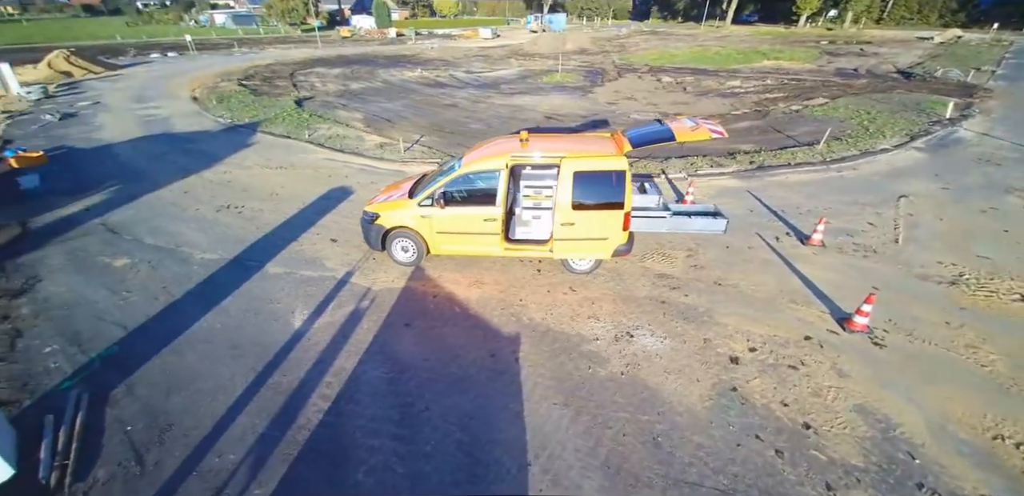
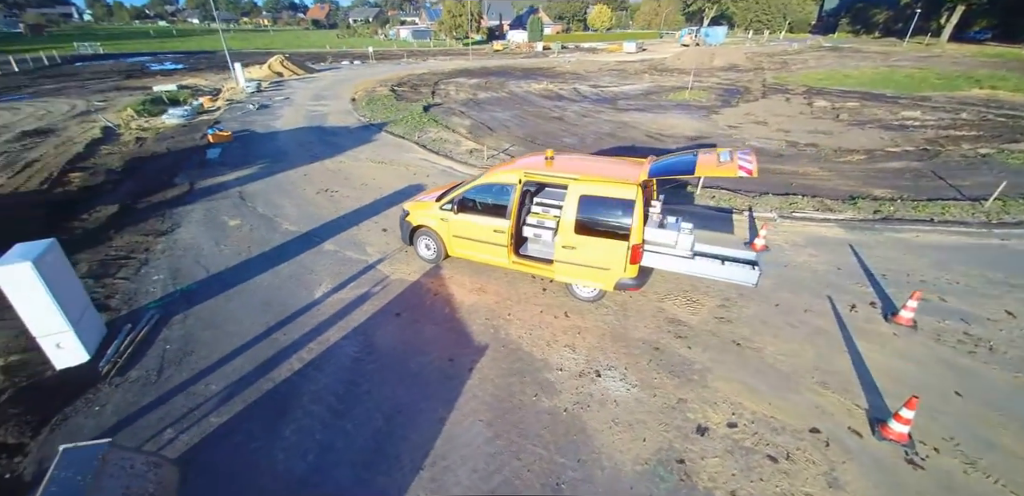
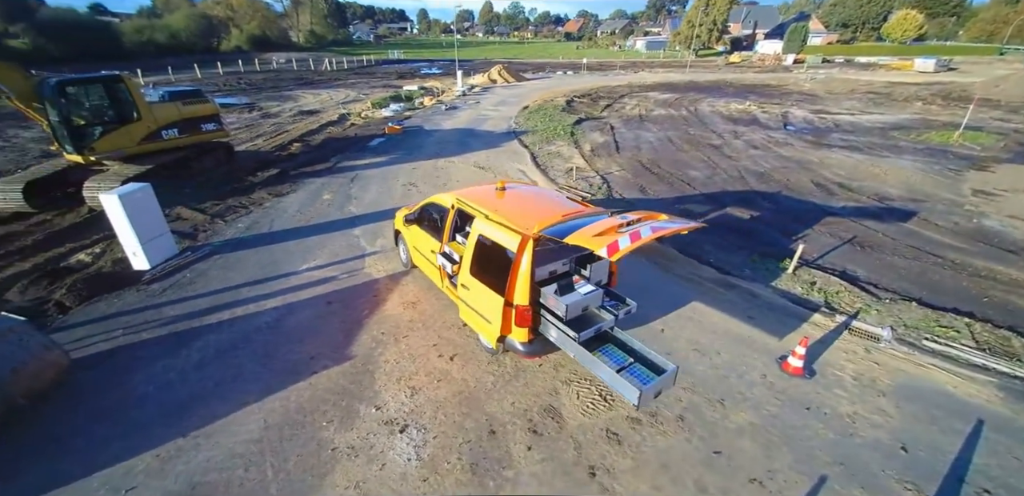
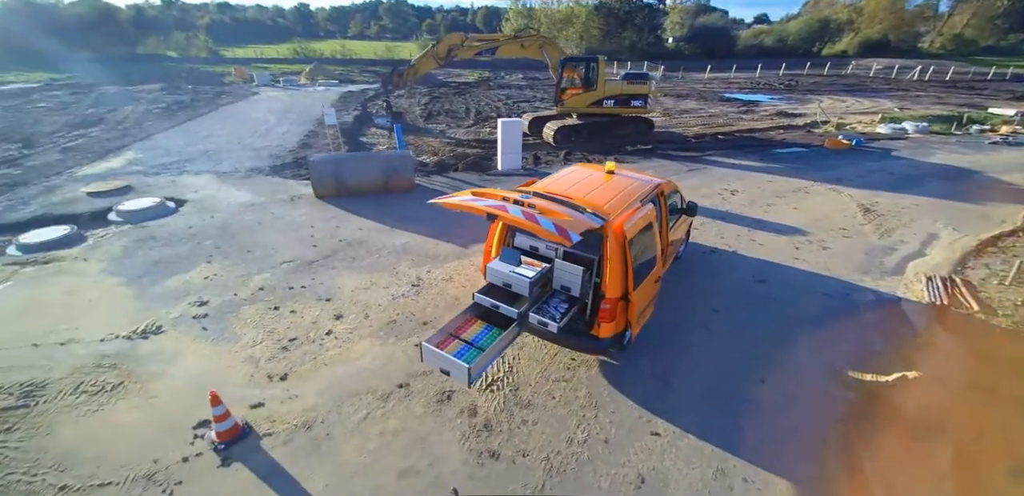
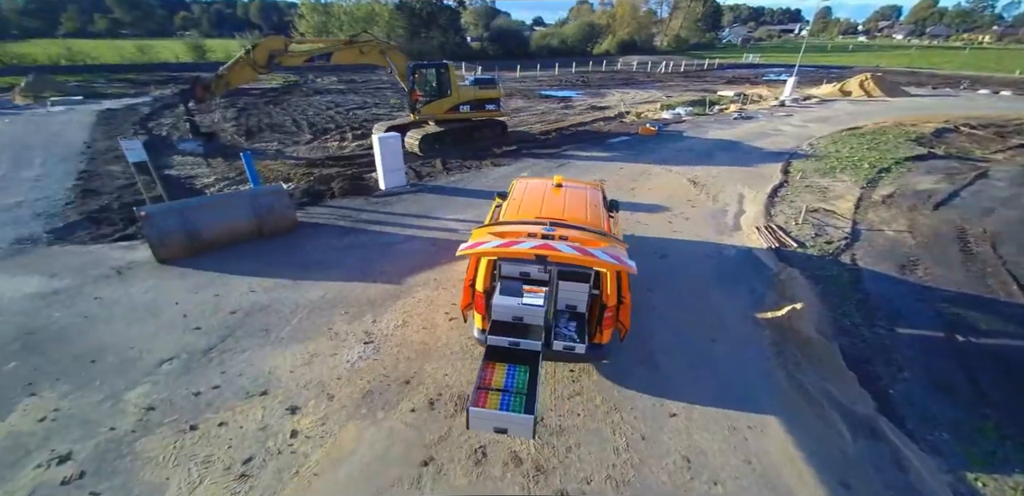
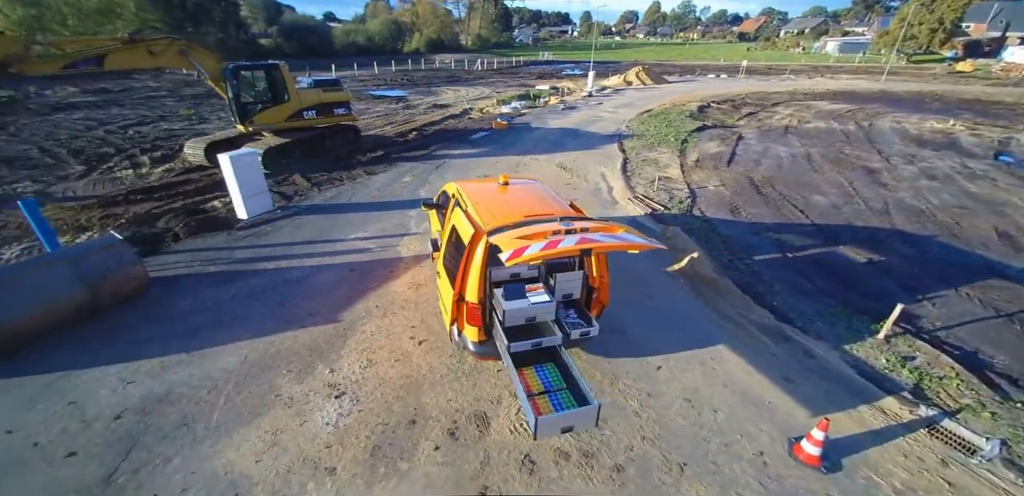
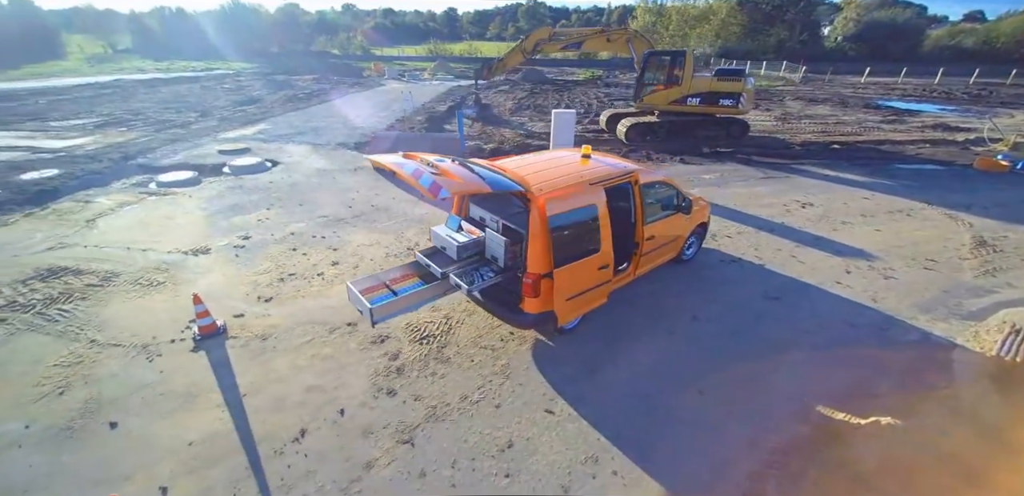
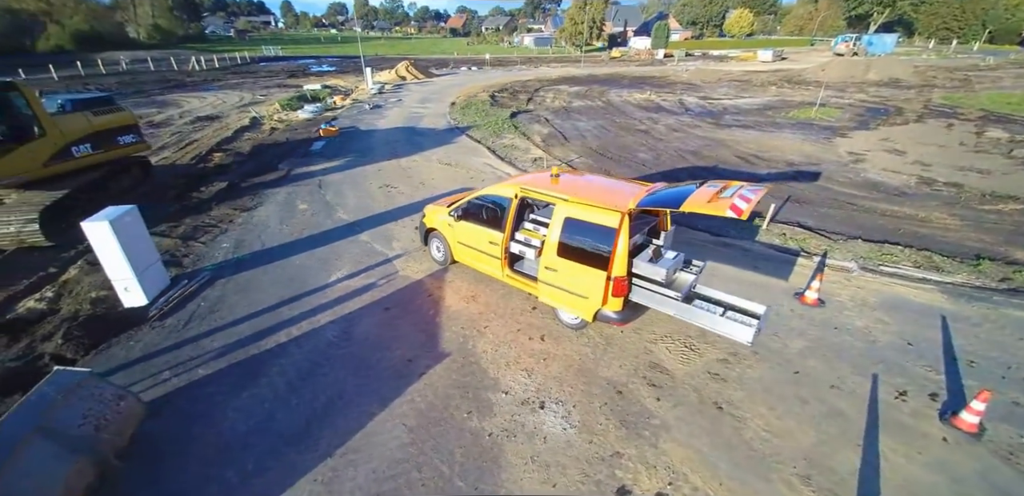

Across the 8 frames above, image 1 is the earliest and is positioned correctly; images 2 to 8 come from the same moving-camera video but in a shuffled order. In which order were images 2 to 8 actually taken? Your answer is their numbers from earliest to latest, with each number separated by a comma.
2, 8, 3, 6, 5, 4, 7
